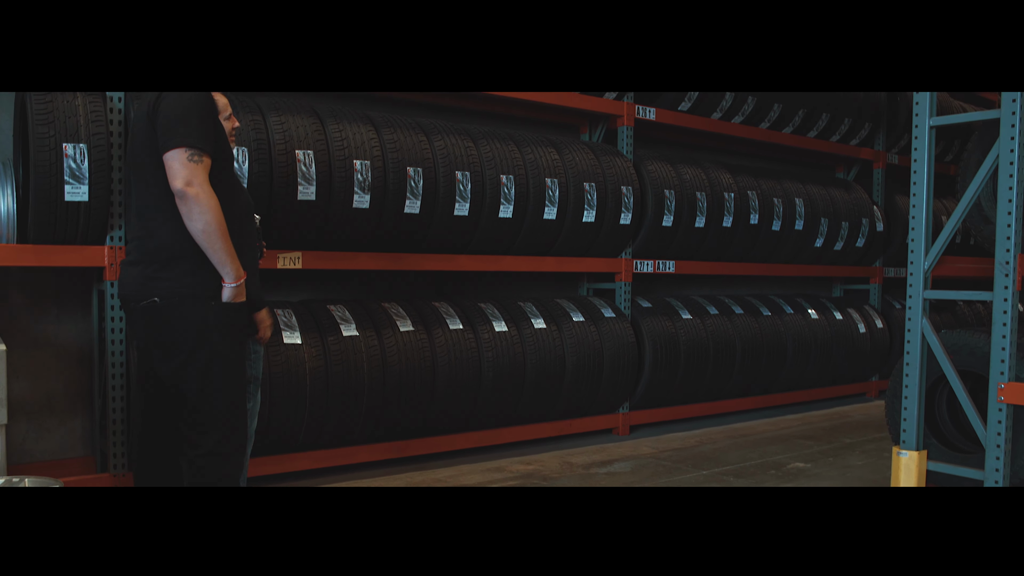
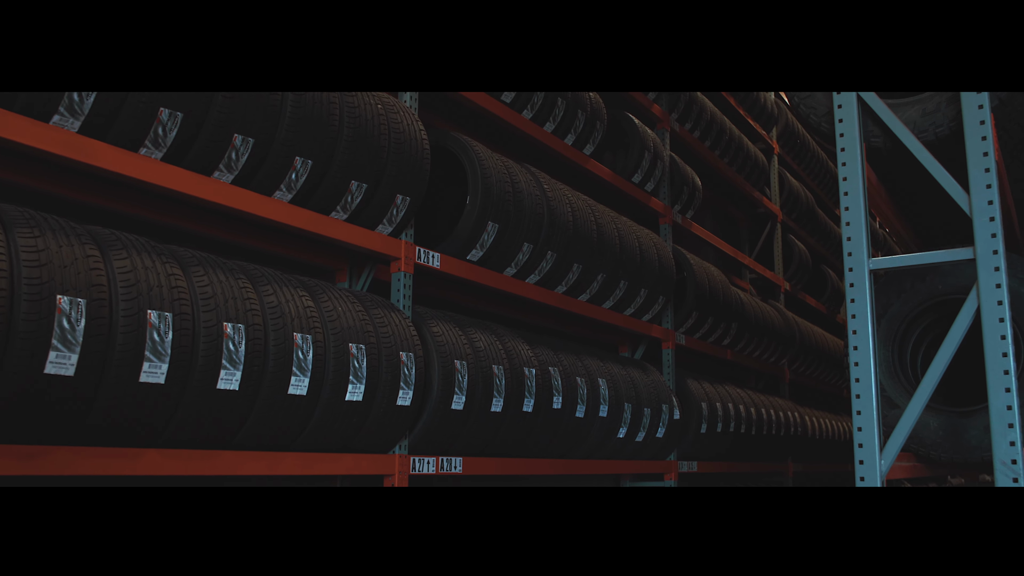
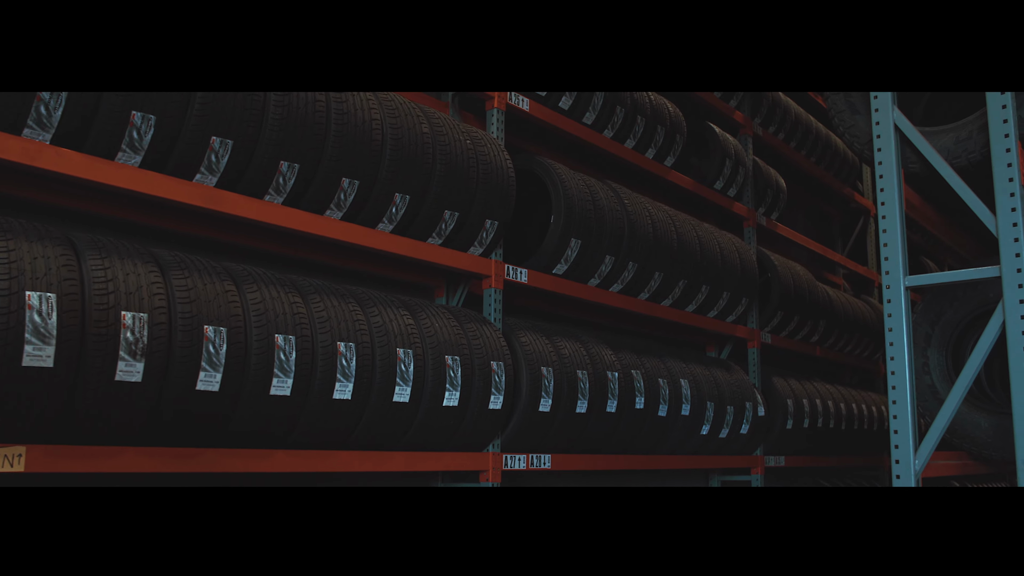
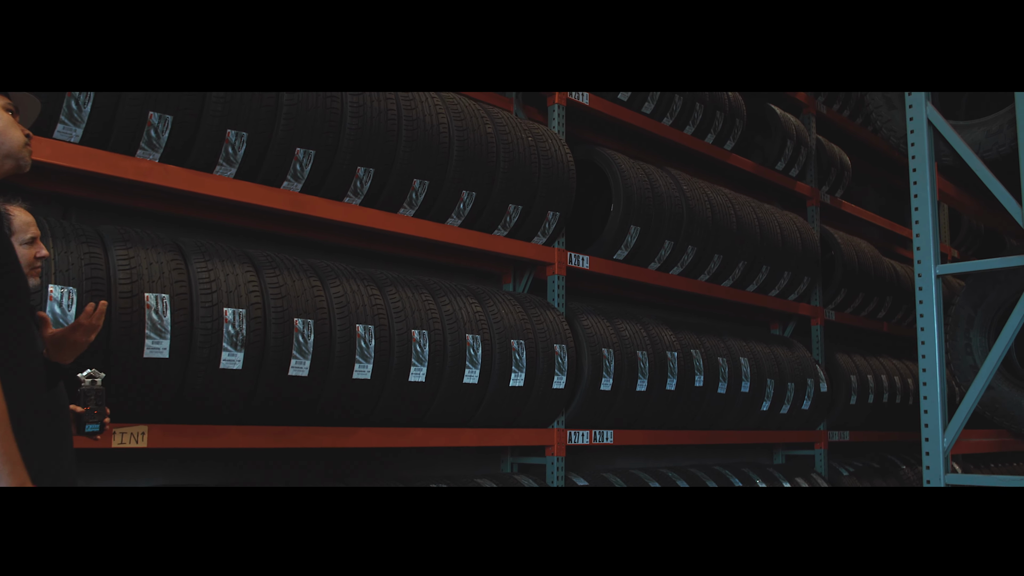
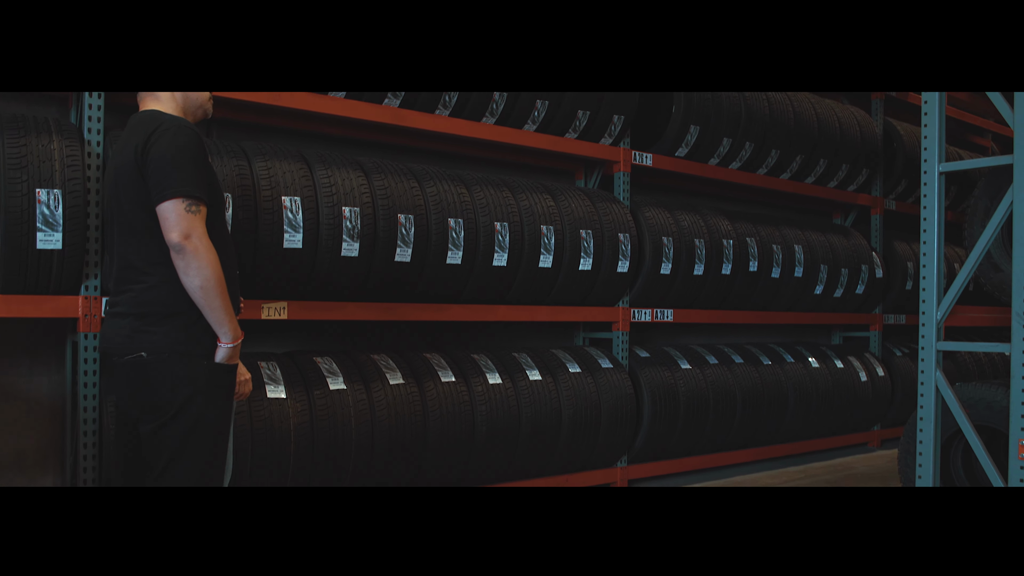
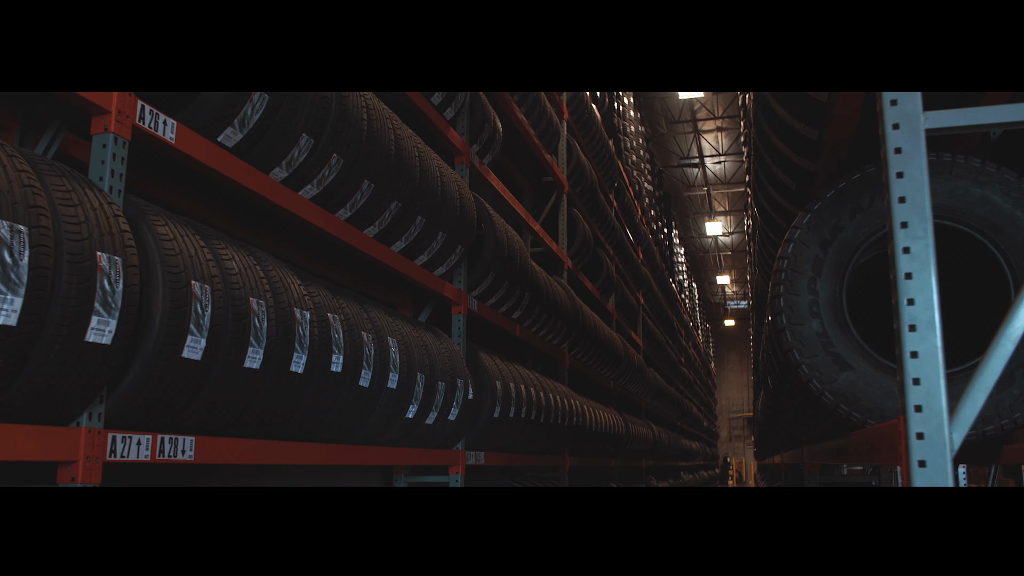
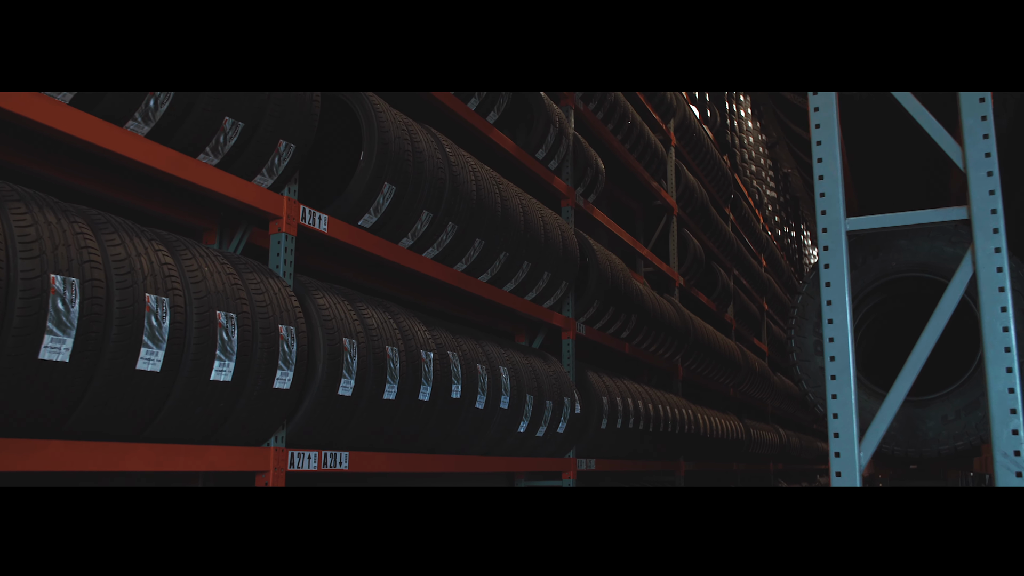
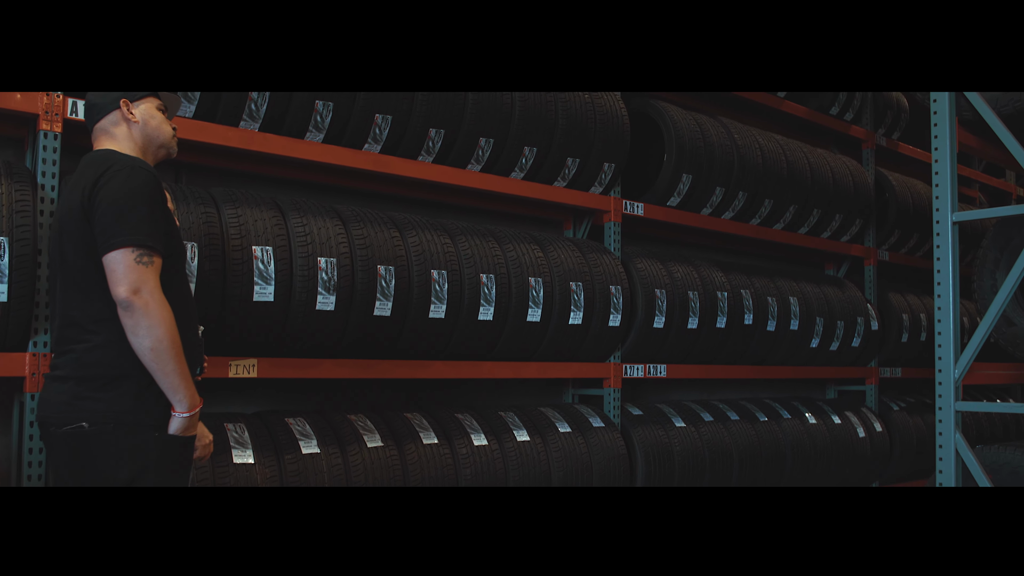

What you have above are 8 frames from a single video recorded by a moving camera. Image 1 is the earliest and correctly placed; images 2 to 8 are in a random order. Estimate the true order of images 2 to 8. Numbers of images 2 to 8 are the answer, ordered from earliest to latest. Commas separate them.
5, 8, 4, 3, 2, 7, 6
